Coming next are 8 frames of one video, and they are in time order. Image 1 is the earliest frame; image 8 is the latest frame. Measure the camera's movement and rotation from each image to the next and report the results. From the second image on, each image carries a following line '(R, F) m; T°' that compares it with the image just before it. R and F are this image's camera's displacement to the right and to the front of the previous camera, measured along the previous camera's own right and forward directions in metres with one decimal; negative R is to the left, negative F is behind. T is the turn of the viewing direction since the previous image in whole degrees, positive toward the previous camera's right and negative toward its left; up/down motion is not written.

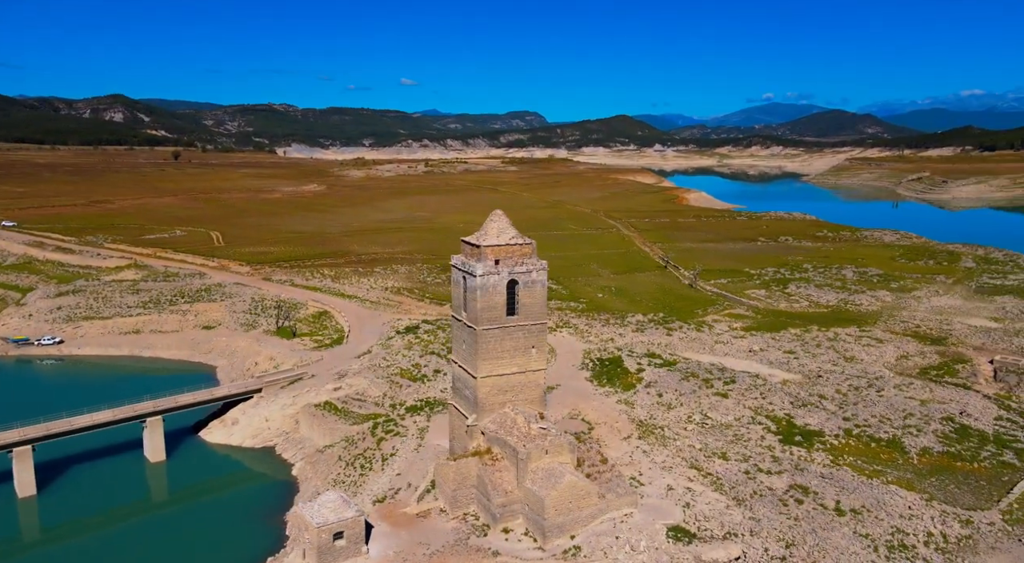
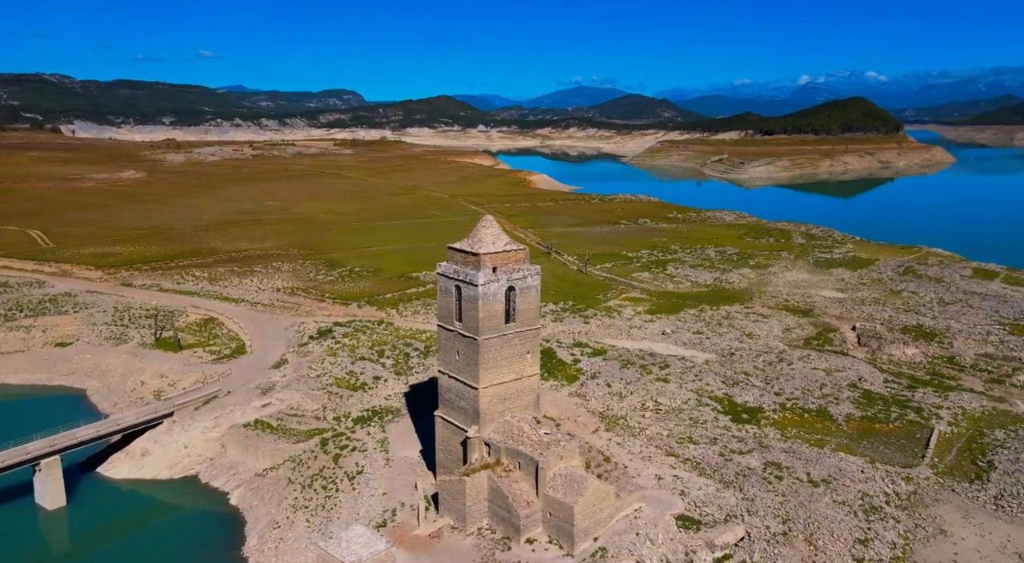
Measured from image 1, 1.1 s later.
(-4.4, +0.8) m; +14°
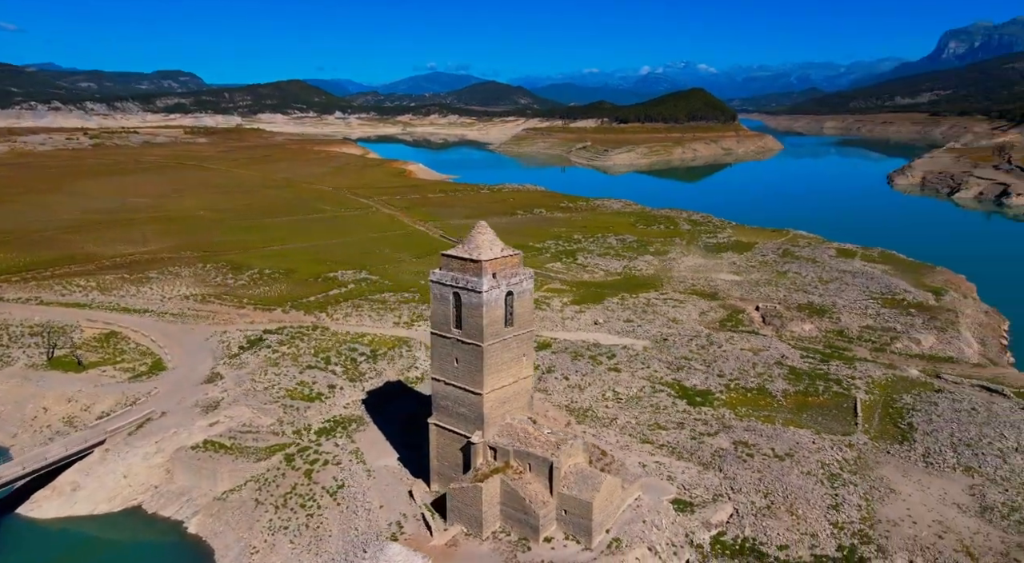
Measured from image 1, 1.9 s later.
(-3.6, +0.1) m; +11°
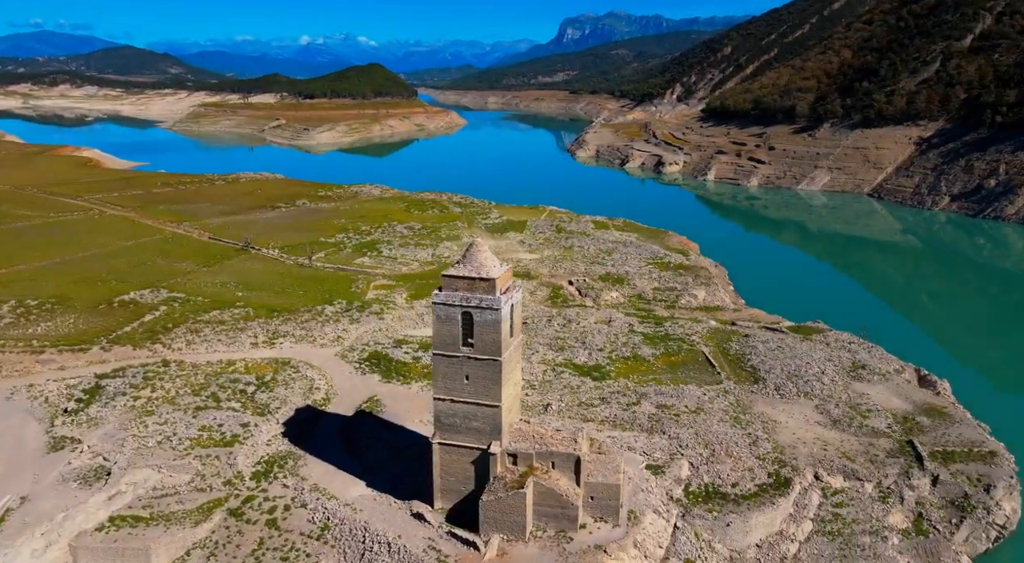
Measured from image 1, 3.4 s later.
(-8.3, +1.2) m; +25°
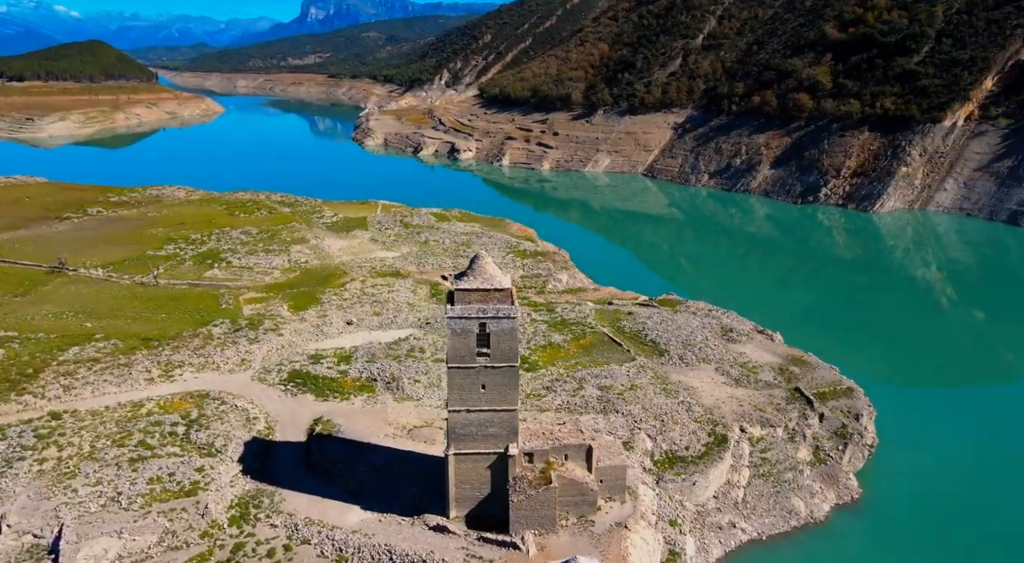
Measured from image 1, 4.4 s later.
(-6.6, +0.3) m; +19°
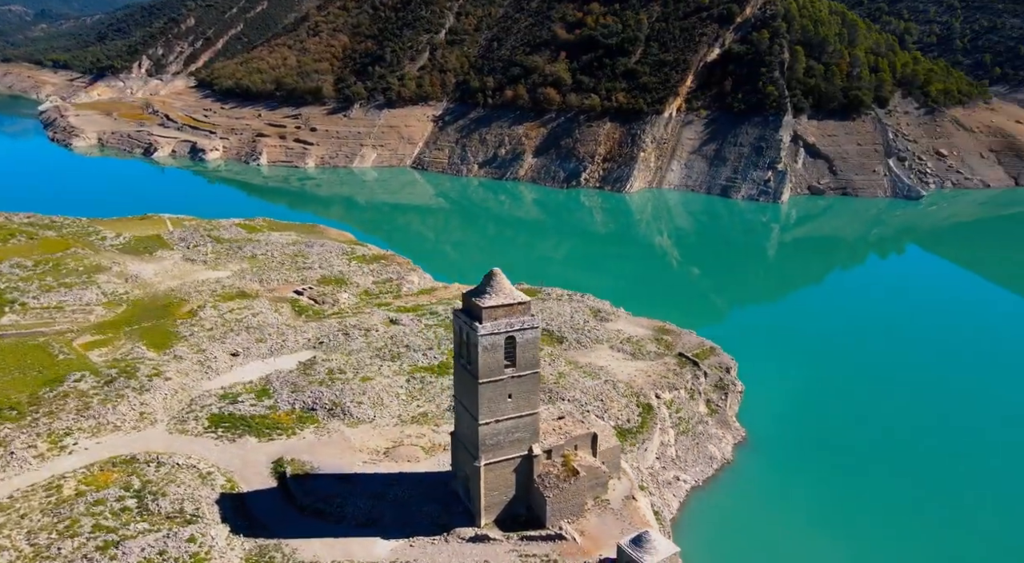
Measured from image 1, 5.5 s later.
(-8.3, +0.5) m; +23°
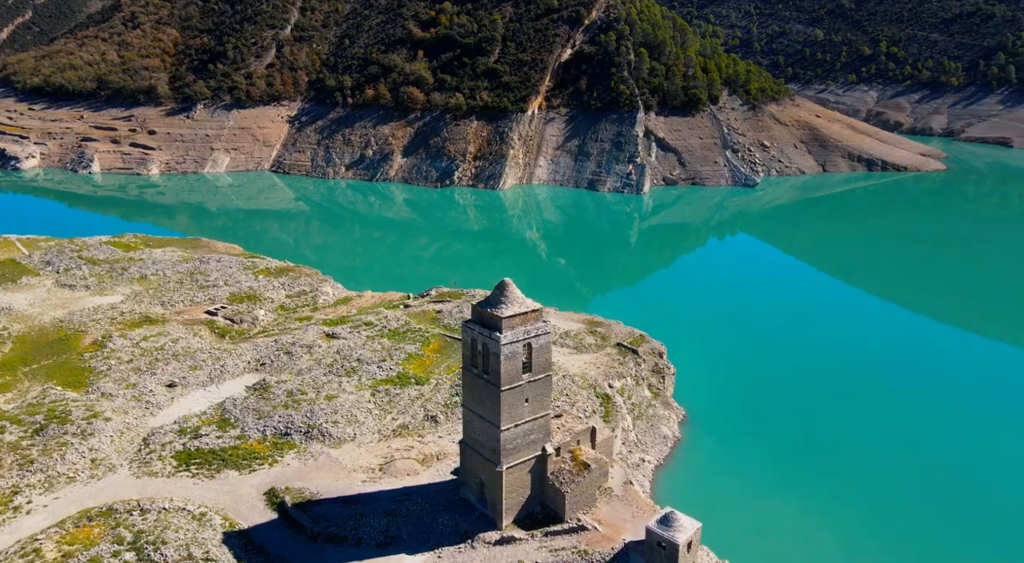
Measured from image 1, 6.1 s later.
(-5.2, -0.1) m; +13°
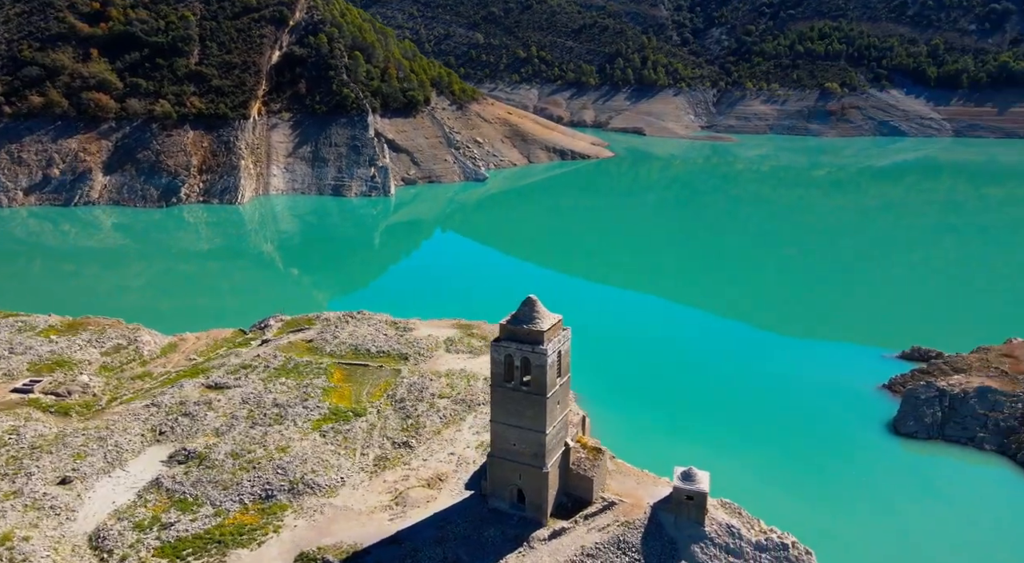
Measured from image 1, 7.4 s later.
(-11.1, +1.5) m; +28°
